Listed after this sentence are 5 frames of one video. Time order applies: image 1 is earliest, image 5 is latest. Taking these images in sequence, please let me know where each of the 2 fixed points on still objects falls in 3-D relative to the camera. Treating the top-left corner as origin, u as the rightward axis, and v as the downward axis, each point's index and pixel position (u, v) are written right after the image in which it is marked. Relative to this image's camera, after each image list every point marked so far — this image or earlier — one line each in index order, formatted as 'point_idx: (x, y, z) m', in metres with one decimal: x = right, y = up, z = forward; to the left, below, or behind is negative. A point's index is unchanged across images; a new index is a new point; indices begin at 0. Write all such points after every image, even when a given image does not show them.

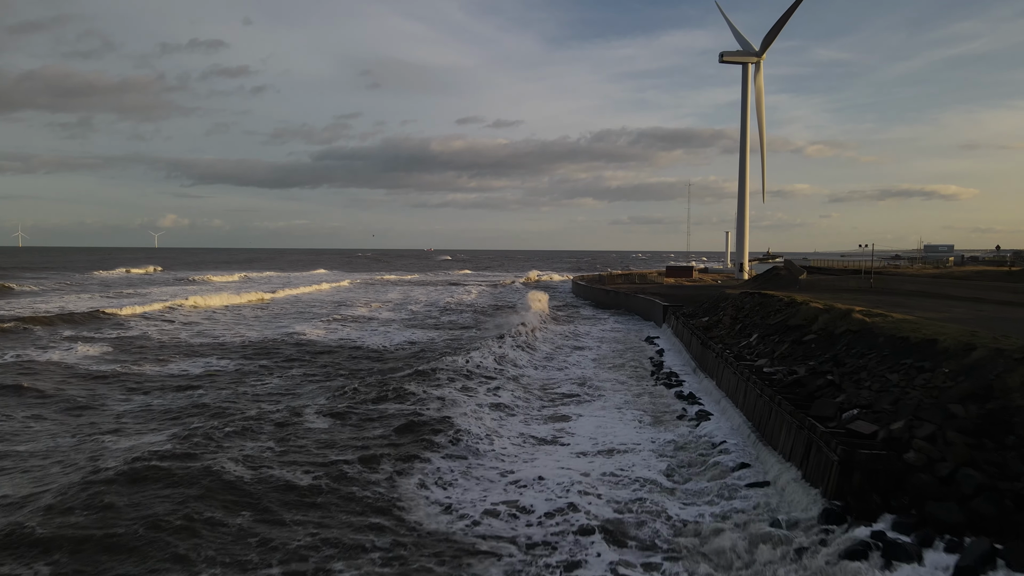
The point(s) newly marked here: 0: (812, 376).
0: (+4.8, -1.4, +10.5) m
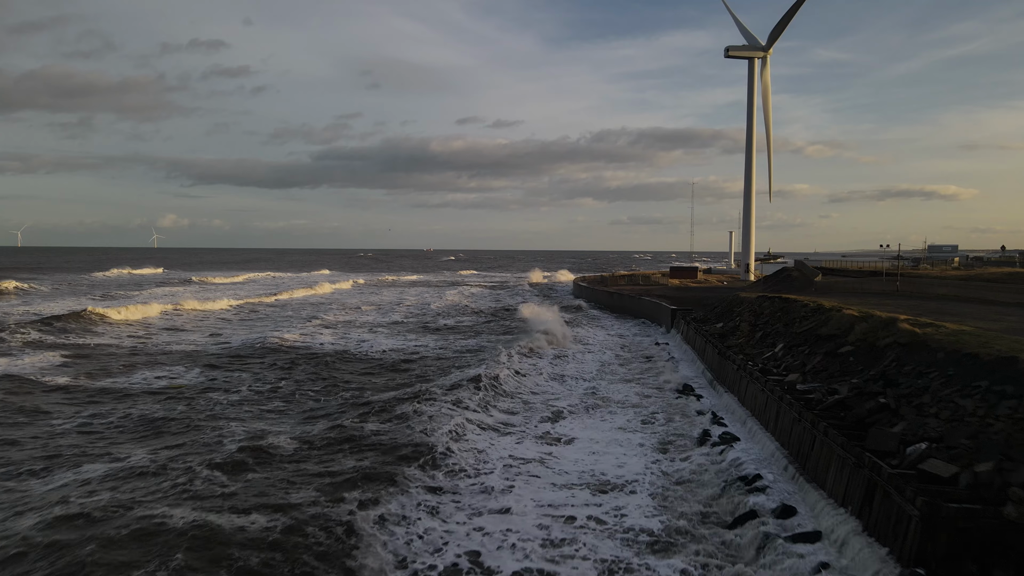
0: (+4.7, -1.5, +9.0) m
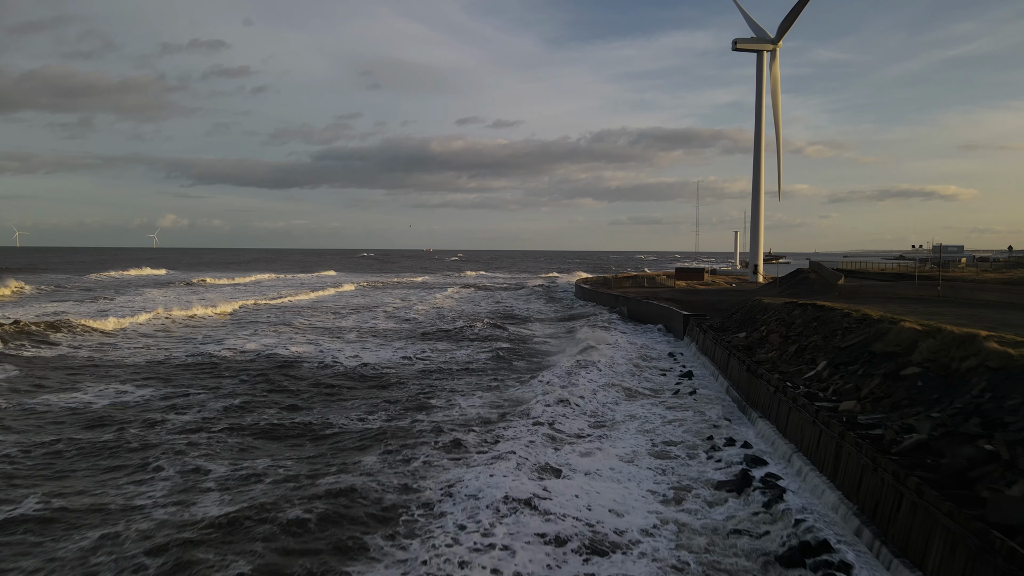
0: (+4.7, -1.6, +7.1) m
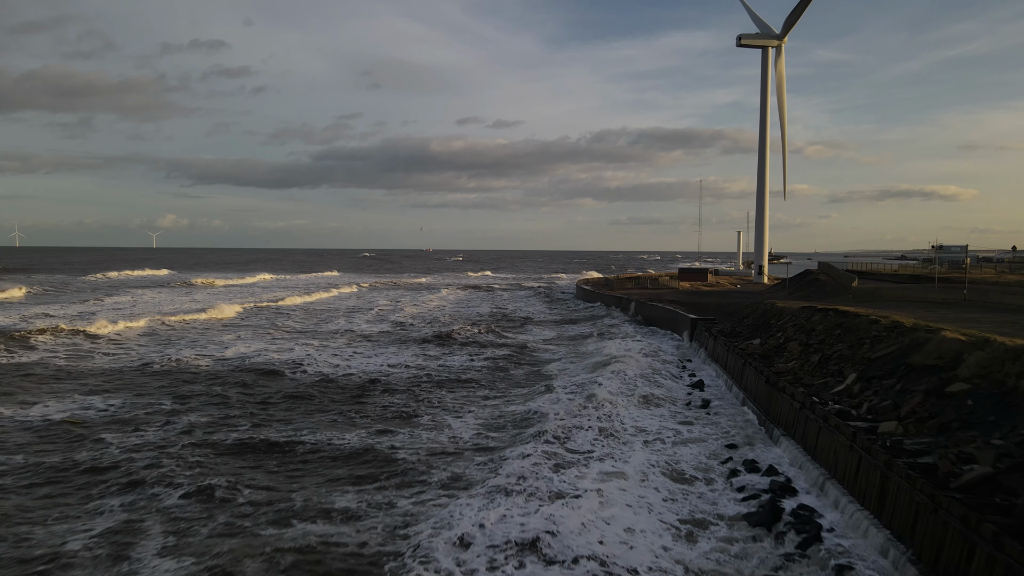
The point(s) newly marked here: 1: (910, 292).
0: (+4.7, -1.7, +6.0) m
1: (+11.7, -0.1, +19.5) m
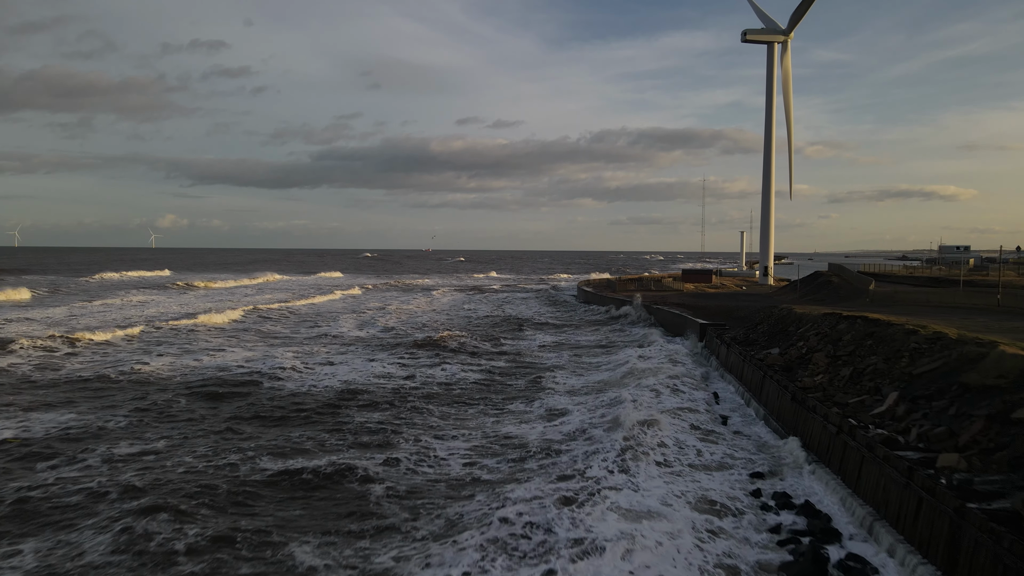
0: (+4.6, -1.8, +4.8) m
1: (+11.7, -0.2, +18.3) m
